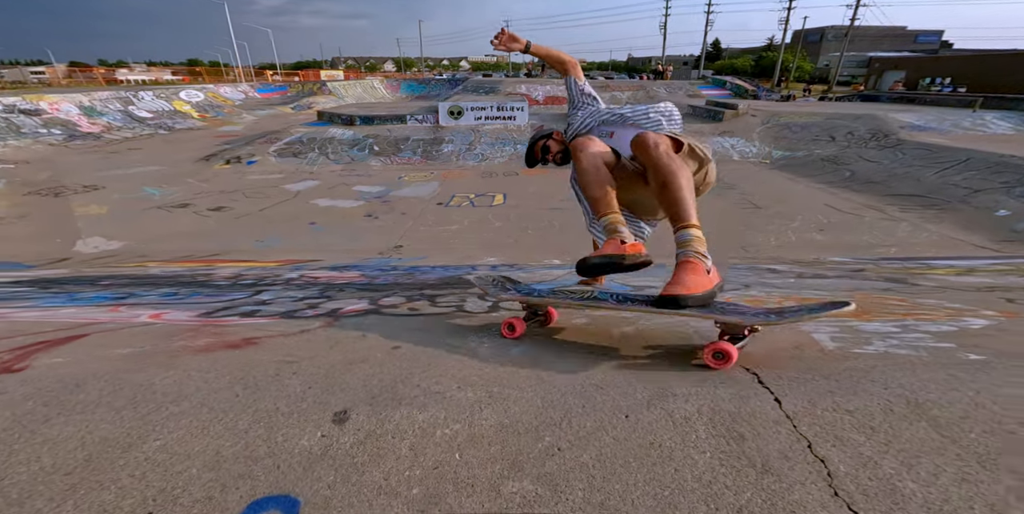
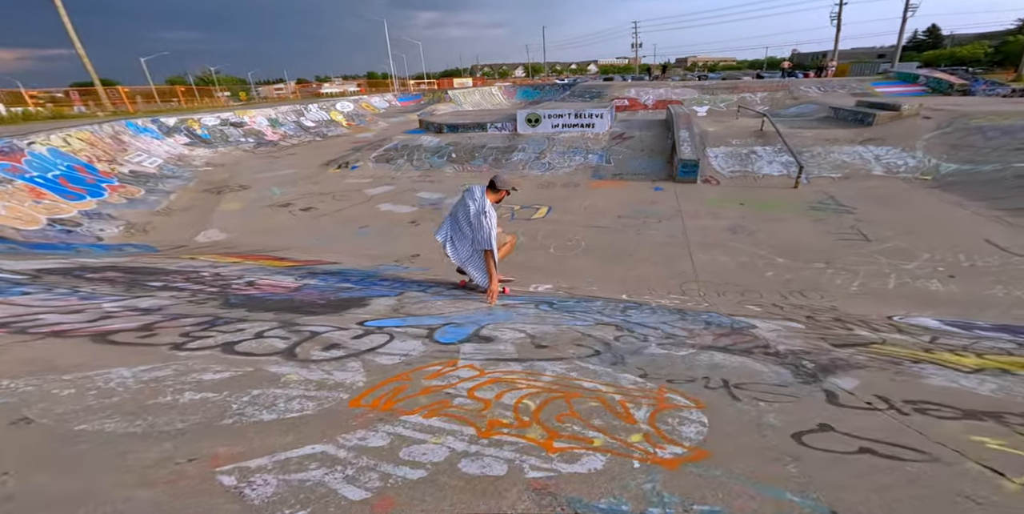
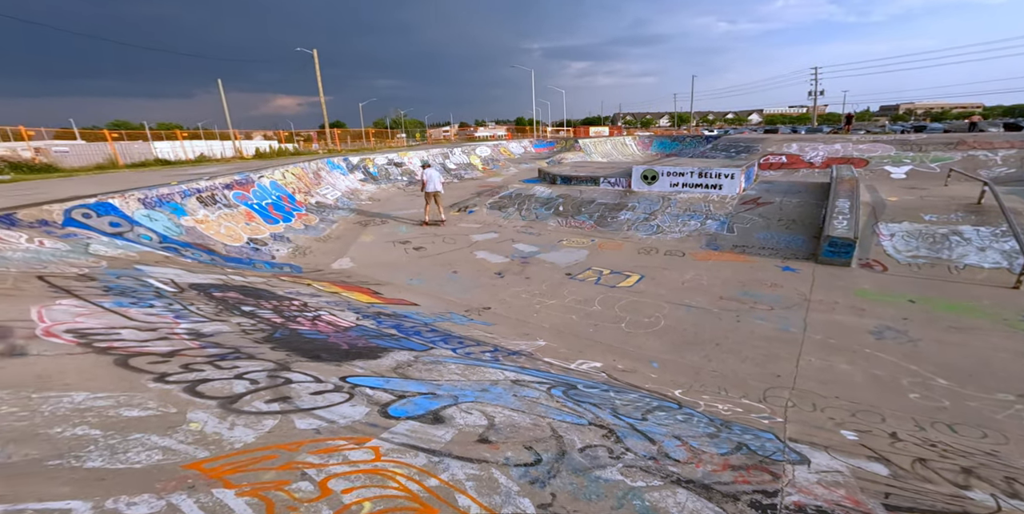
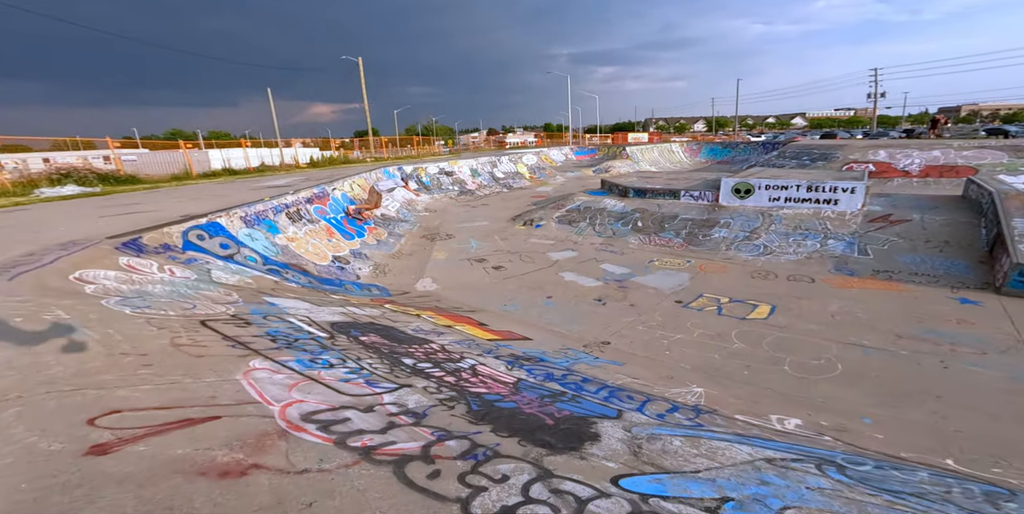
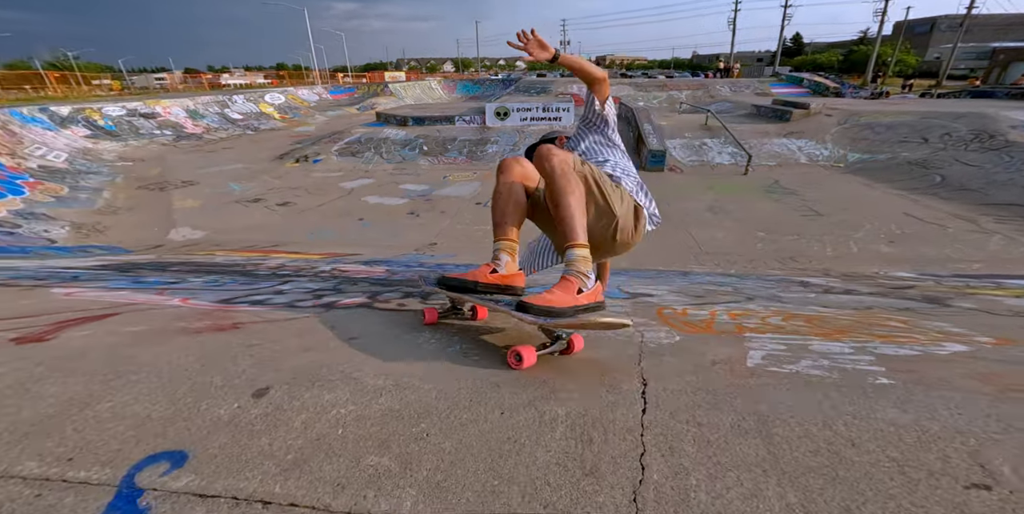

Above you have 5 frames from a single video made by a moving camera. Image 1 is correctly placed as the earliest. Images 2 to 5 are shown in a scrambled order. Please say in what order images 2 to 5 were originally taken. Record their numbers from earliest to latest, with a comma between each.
5, 2, 3, 4
